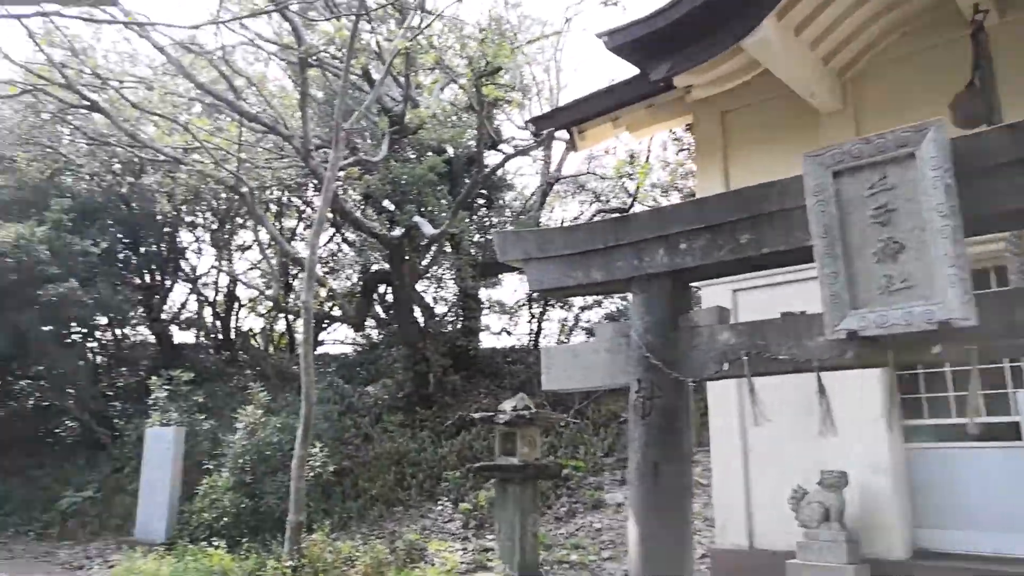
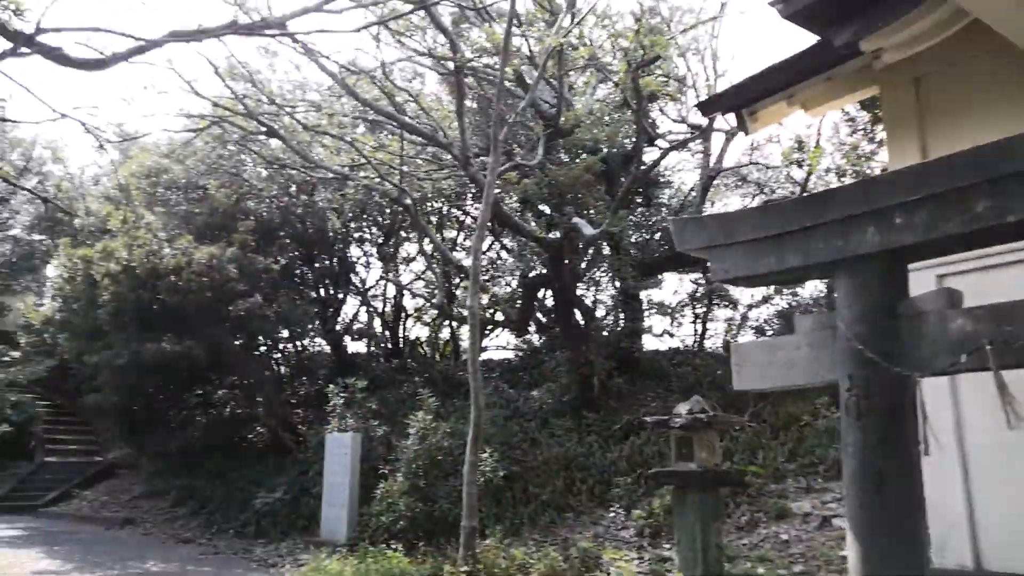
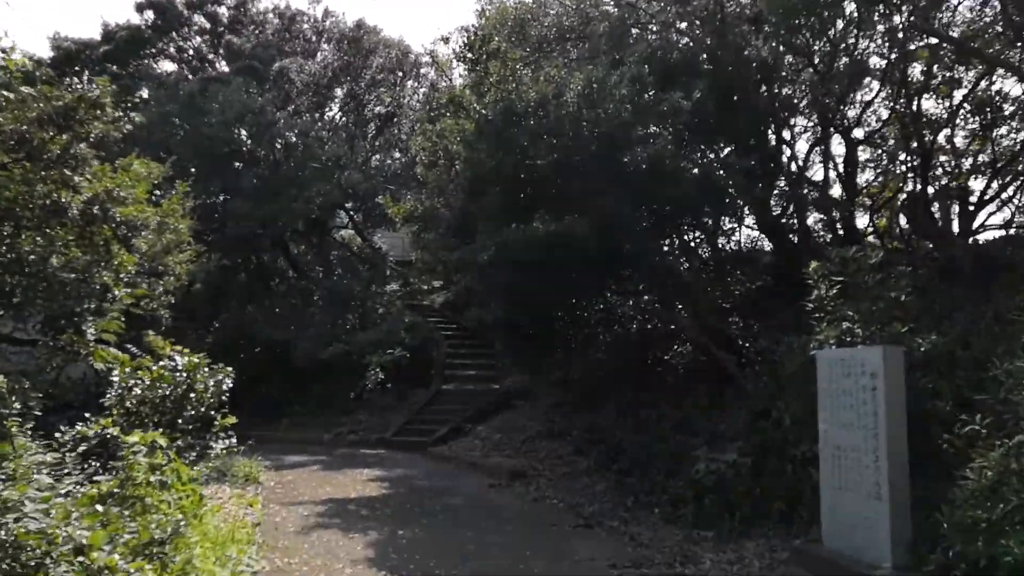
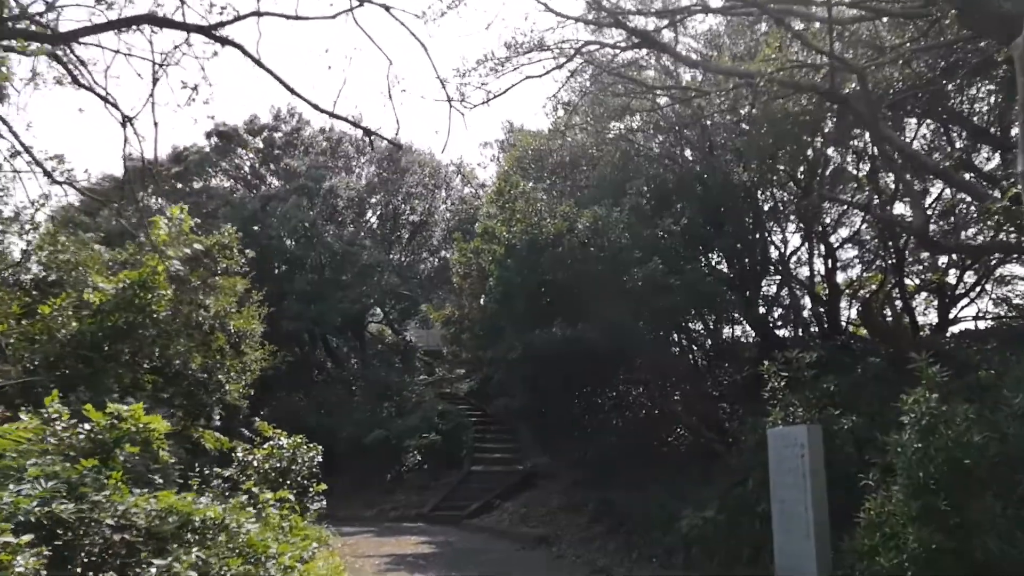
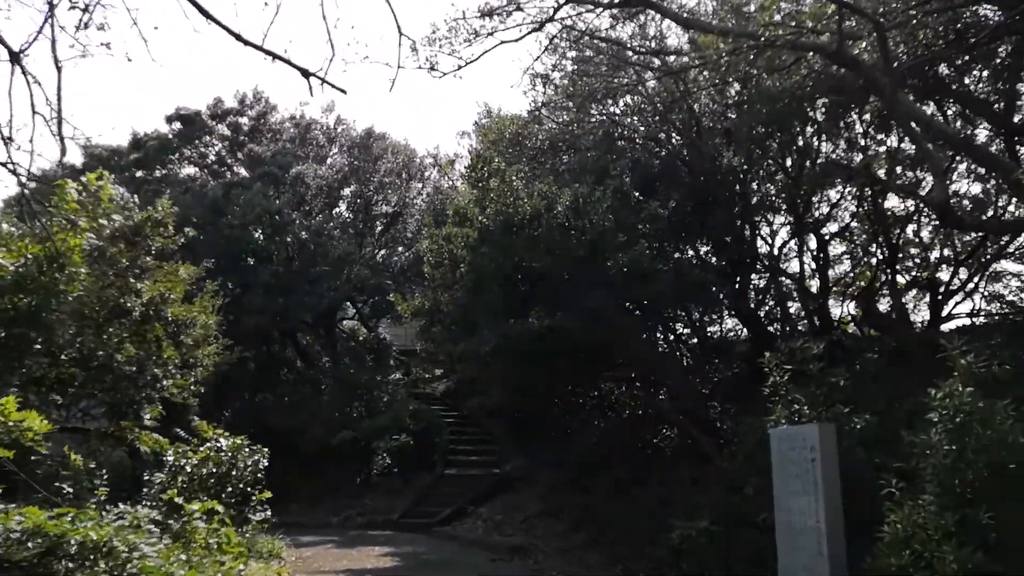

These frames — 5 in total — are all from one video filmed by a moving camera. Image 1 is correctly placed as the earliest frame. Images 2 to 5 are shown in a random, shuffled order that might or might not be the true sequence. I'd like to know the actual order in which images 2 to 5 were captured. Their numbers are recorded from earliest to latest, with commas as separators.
2, 4, 5, 3
